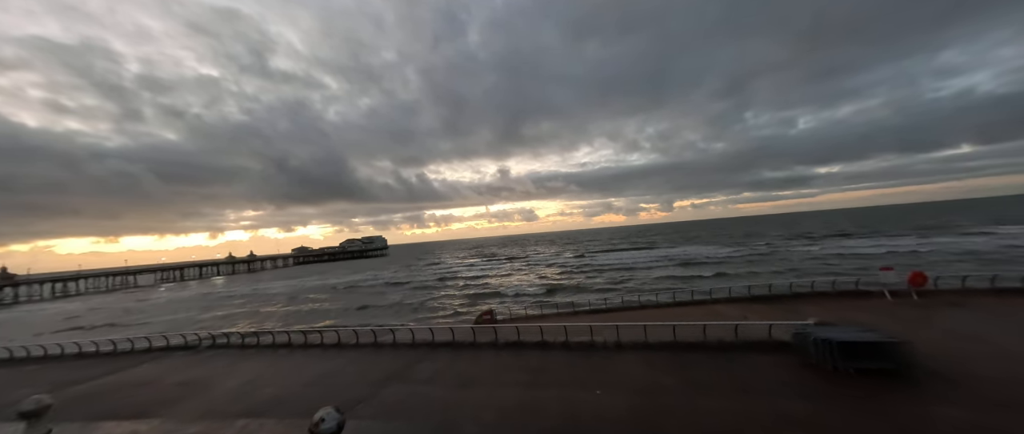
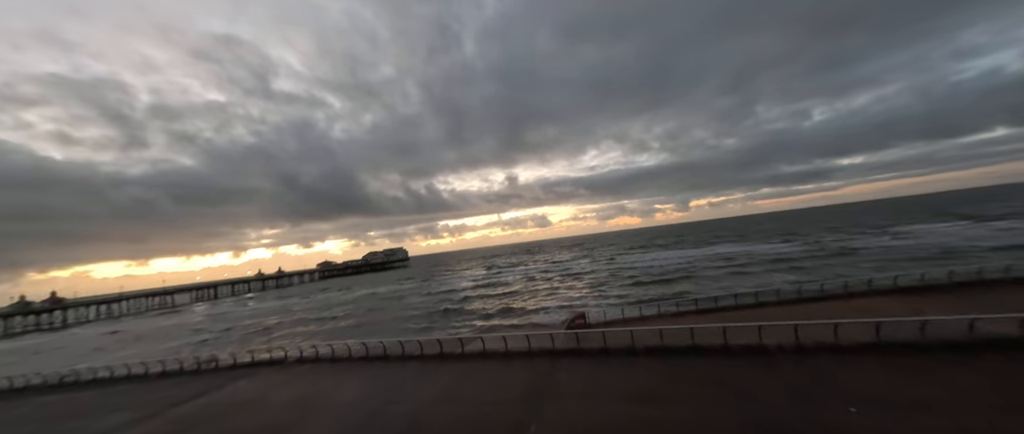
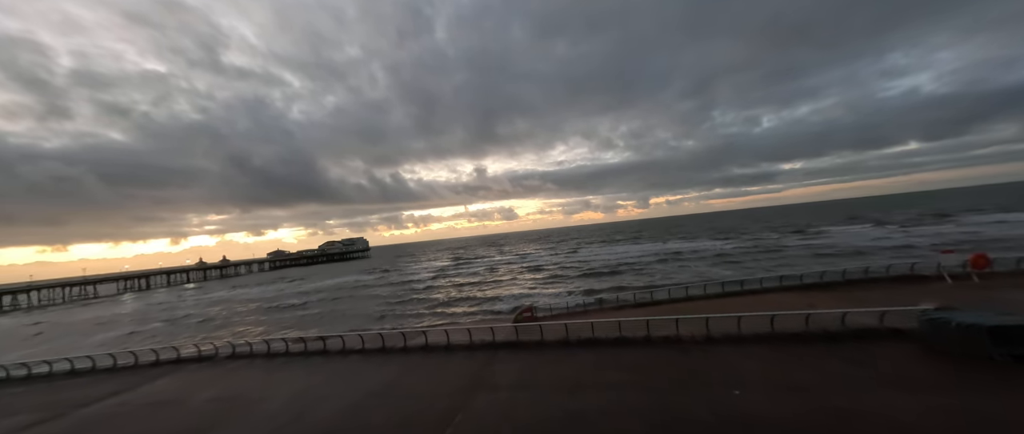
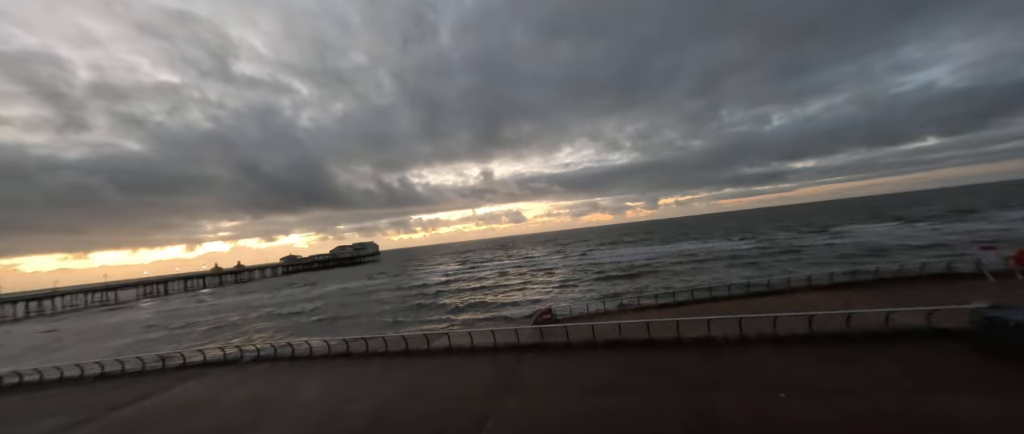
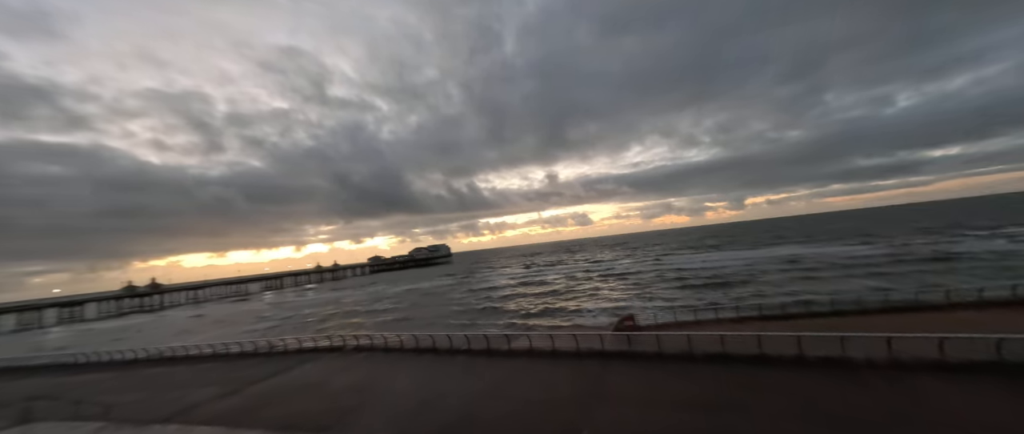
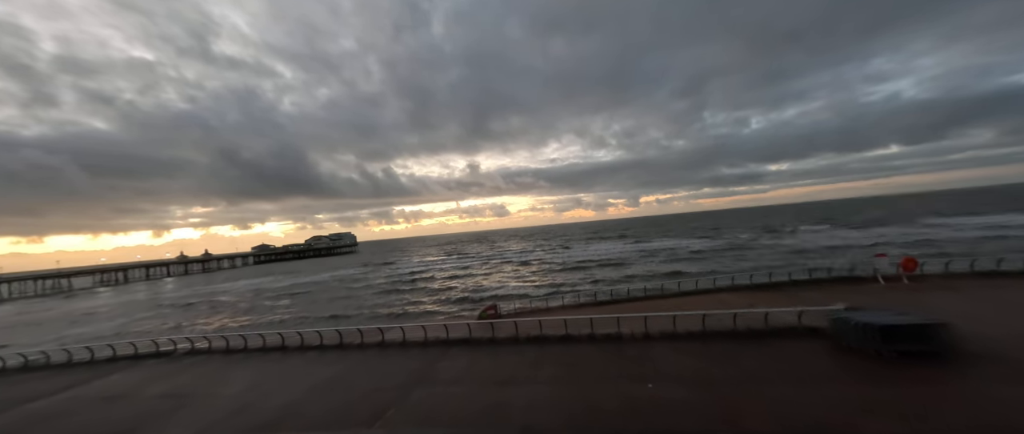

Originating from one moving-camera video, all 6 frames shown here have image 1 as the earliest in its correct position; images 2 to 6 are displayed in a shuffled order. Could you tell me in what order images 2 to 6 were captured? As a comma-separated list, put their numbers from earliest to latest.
6, 3, 4, 2, 5
